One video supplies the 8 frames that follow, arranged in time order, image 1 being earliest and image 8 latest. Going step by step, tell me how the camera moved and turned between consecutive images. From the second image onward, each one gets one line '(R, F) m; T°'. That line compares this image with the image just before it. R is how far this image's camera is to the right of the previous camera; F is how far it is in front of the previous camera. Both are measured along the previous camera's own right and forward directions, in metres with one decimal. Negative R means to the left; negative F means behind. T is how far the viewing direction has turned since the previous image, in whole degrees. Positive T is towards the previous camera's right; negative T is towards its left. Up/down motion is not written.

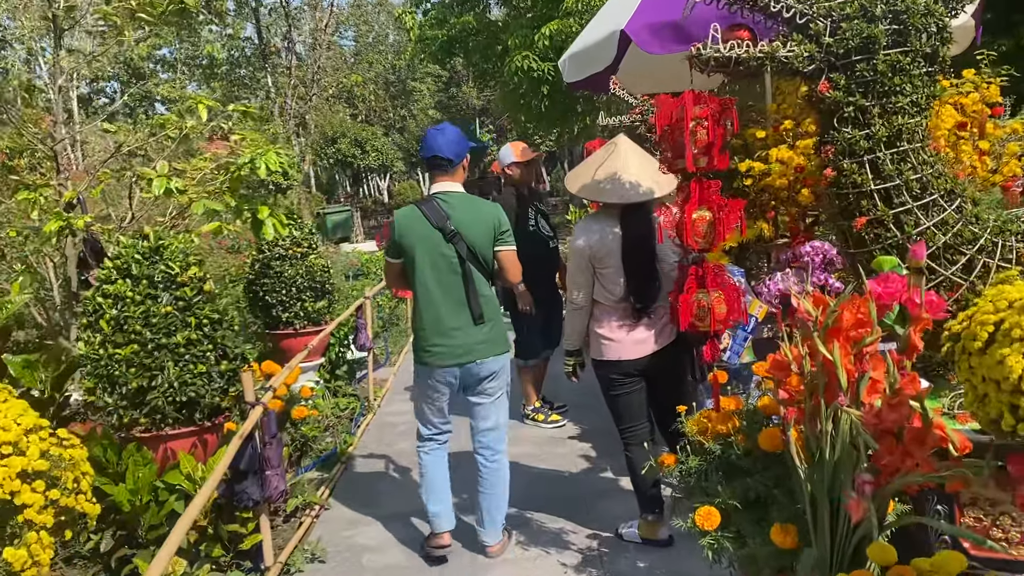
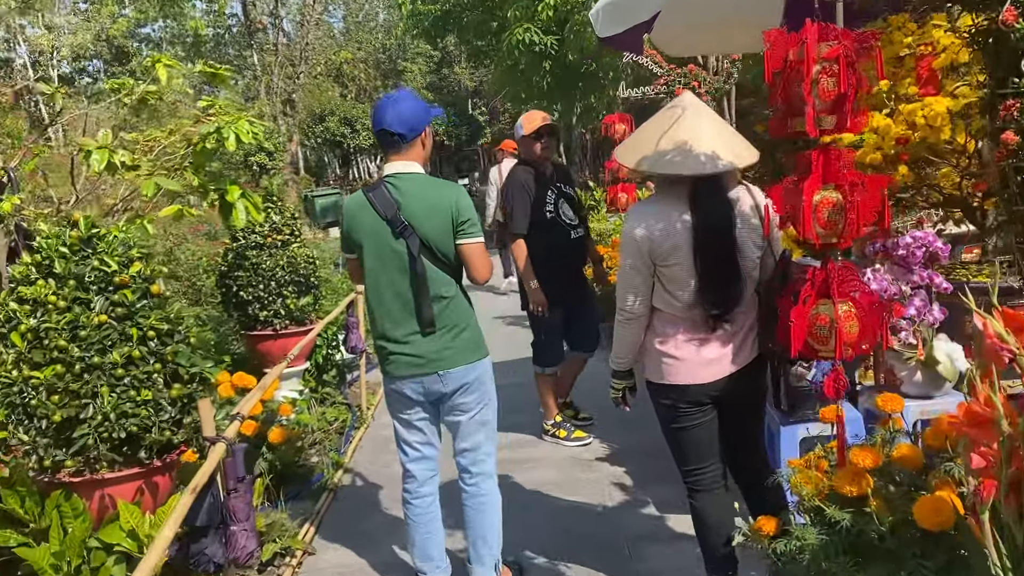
(-0.1, +0.7) m; +1°
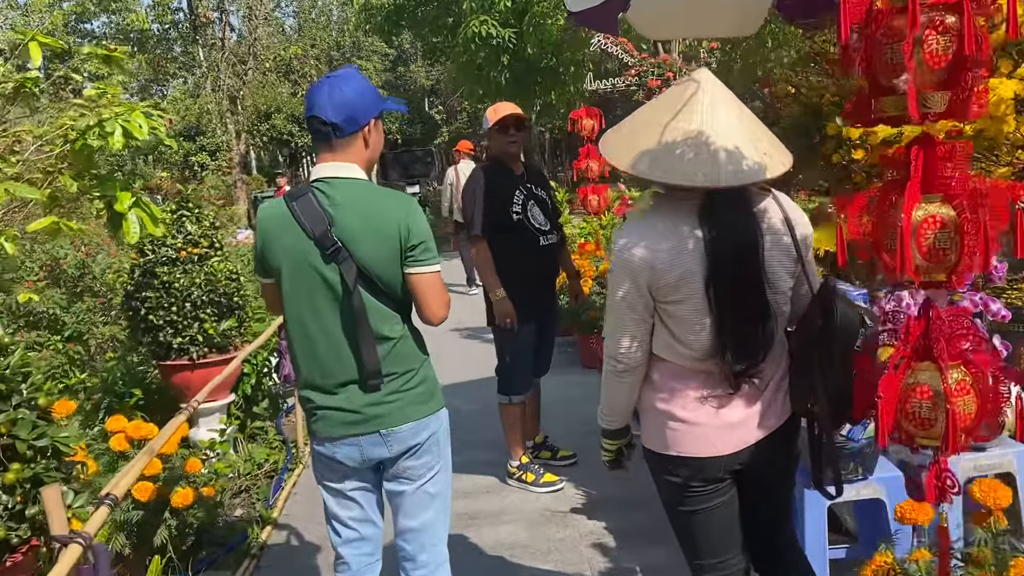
(0.0, +0.6) m; +3°
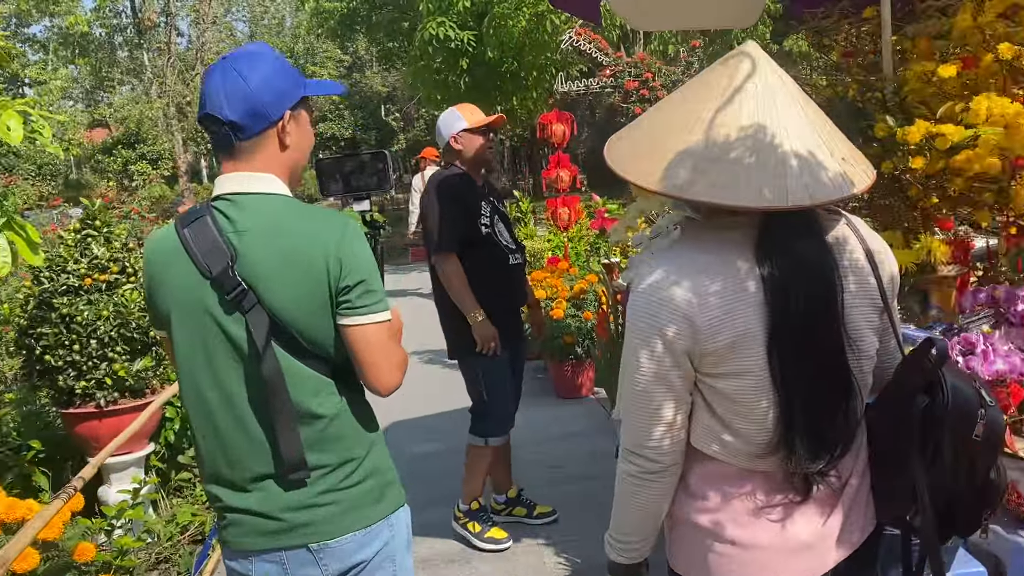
(0.0, +0.5) m; +3°
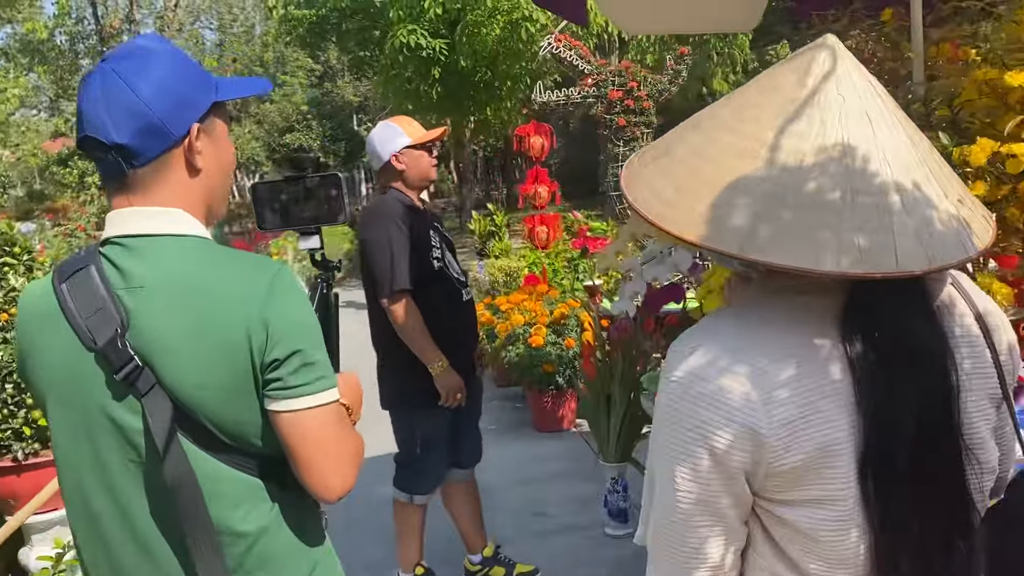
(0.0, +0.3) m; +2°
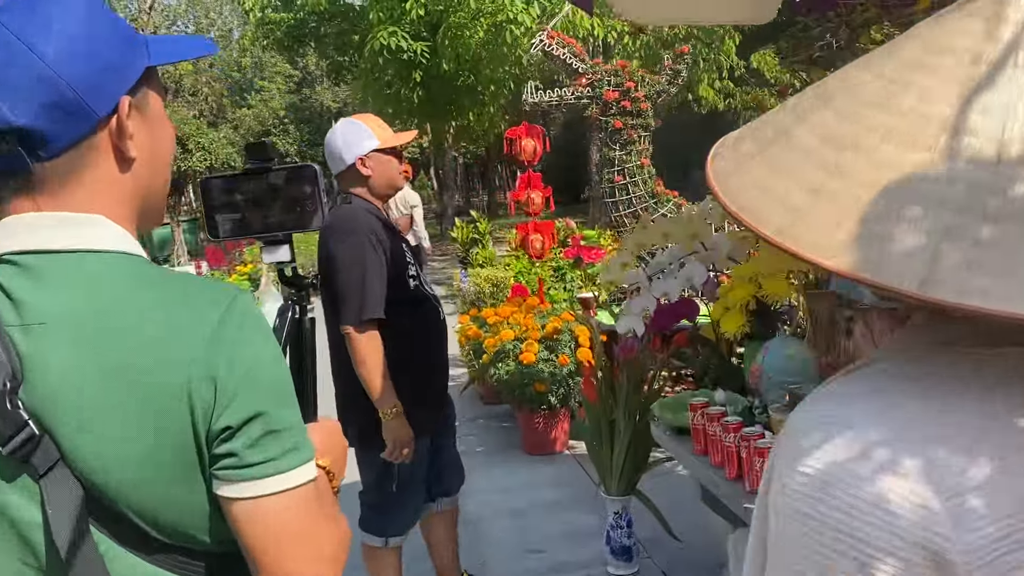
(-0.1, +0.3) m; +1°
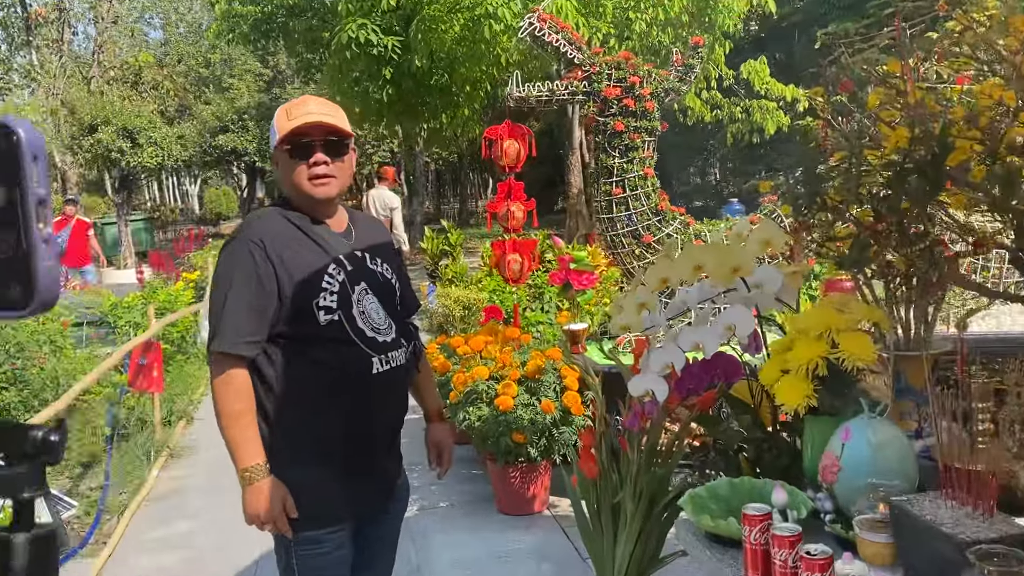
(0.0, +0.7) m; +2°
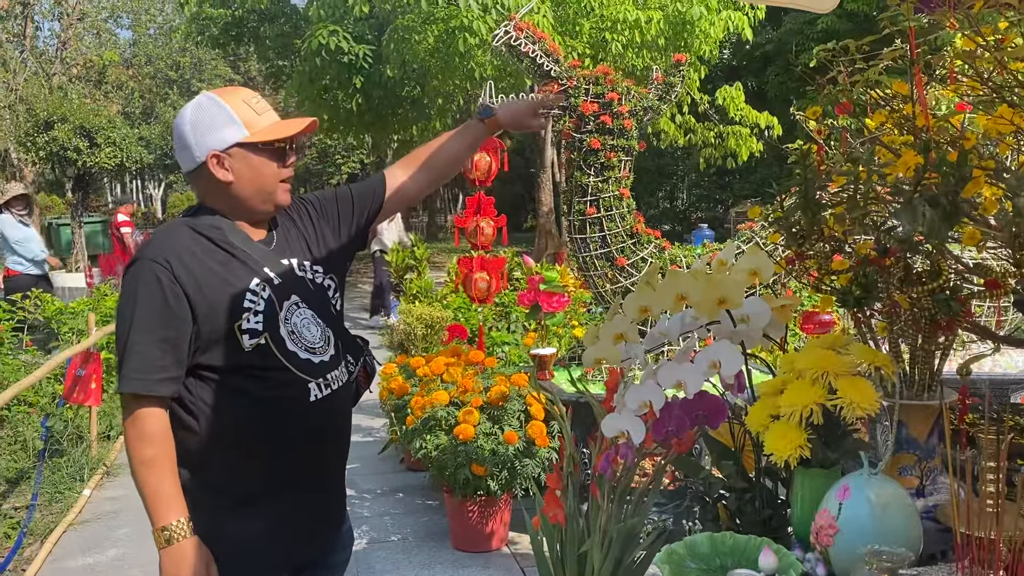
(0.0, +0.2) m; +2°
